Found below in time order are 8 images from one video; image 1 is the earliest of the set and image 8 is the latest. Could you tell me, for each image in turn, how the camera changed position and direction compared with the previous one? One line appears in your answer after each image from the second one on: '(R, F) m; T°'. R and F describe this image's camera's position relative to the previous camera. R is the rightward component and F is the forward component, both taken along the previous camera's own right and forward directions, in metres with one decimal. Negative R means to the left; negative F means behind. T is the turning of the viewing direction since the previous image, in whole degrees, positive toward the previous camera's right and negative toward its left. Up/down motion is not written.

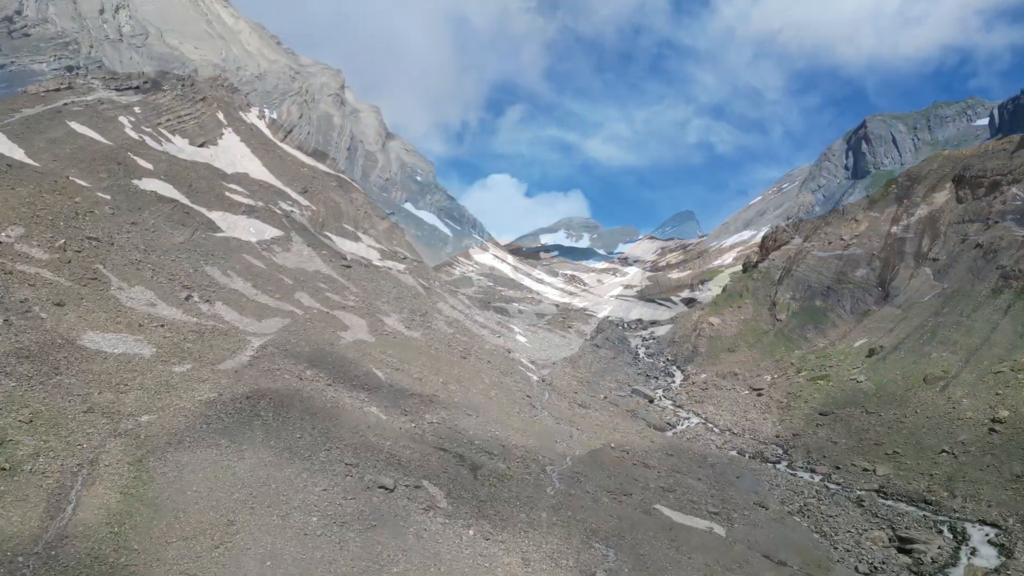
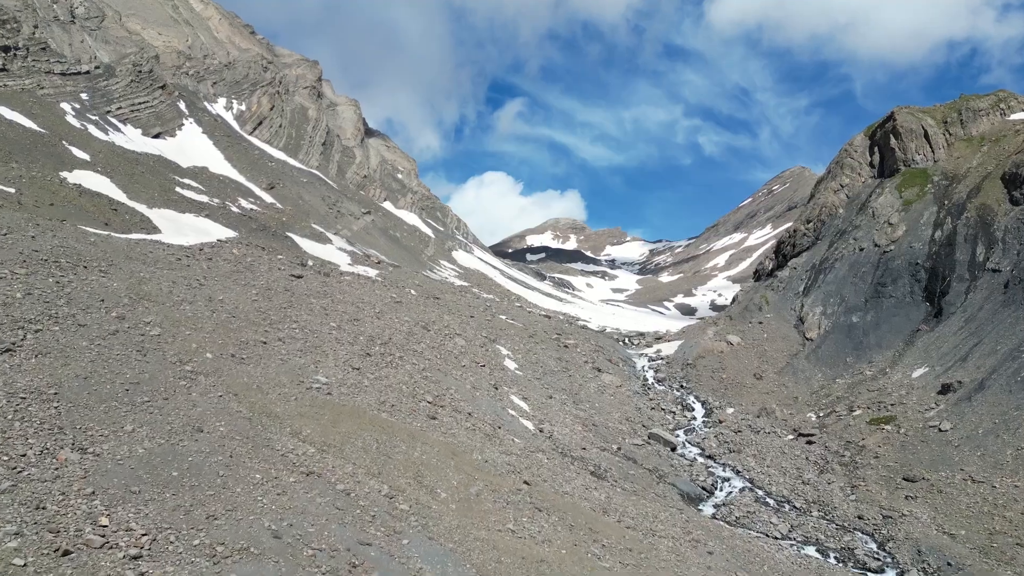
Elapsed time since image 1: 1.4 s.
(-0.1, +5.5) m; +1°
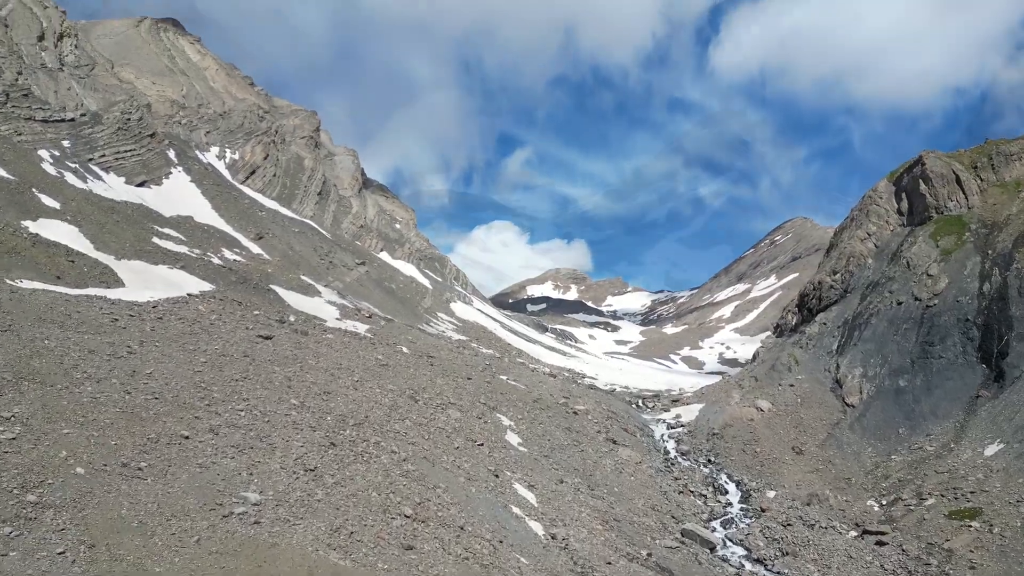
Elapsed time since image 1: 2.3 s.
(-0.1, +3.4) m; 0°
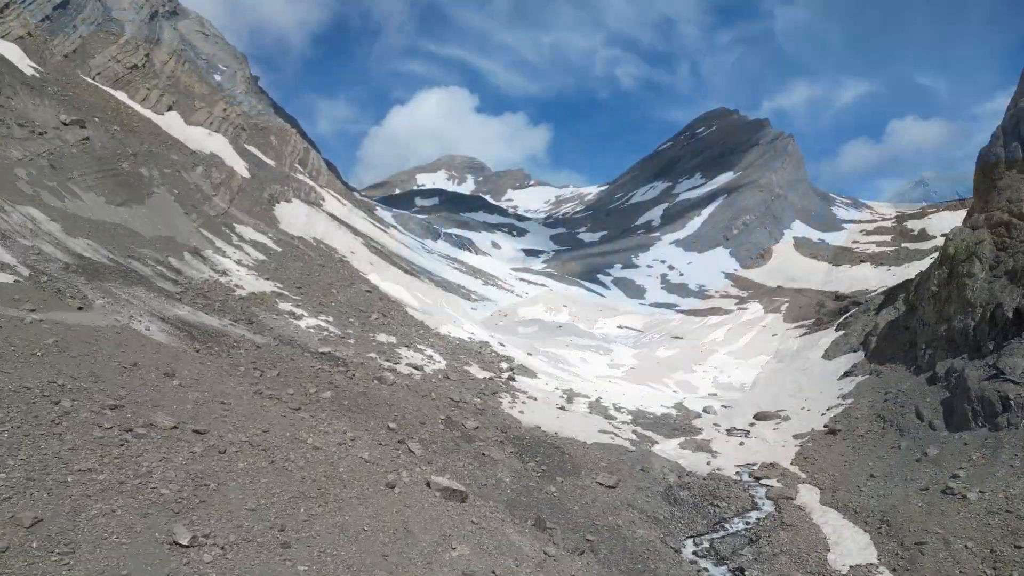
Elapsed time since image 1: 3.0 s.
(0.0, +3.3) m; +1°
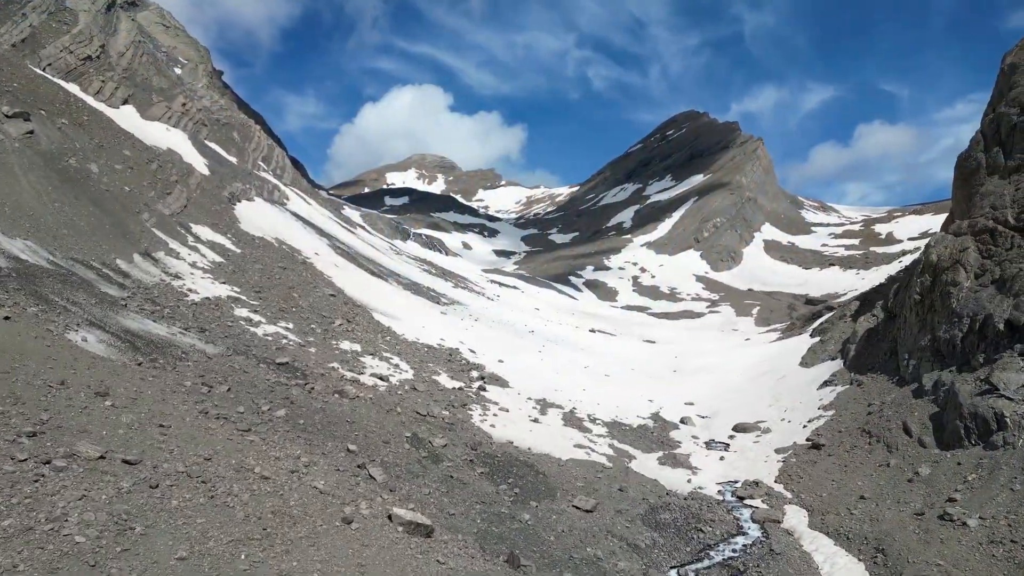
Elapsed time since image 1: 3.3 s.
(0.0, +1.8) m; +2°
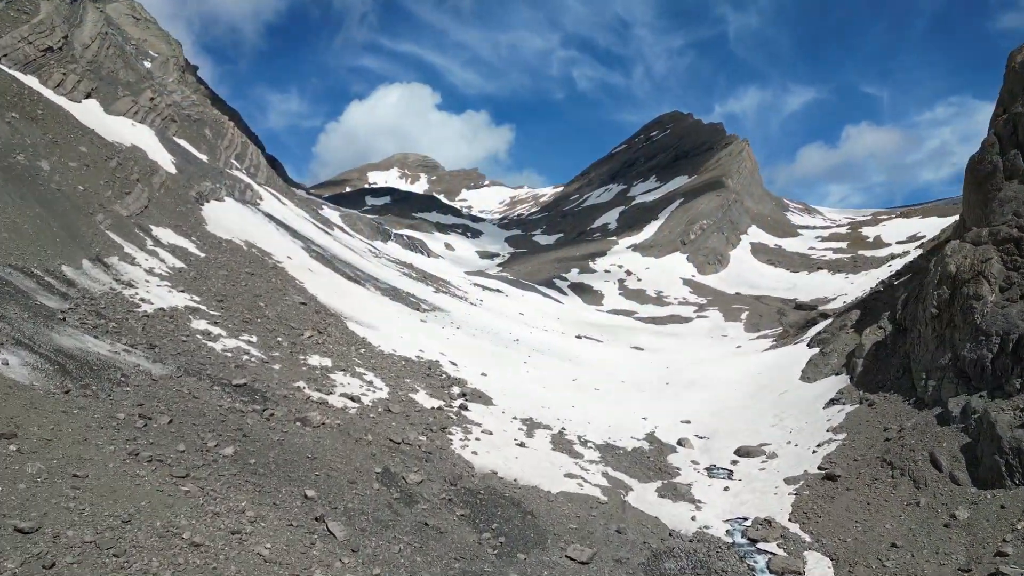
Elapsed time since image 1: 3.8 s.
(-0.1, +3.1) m; +1°
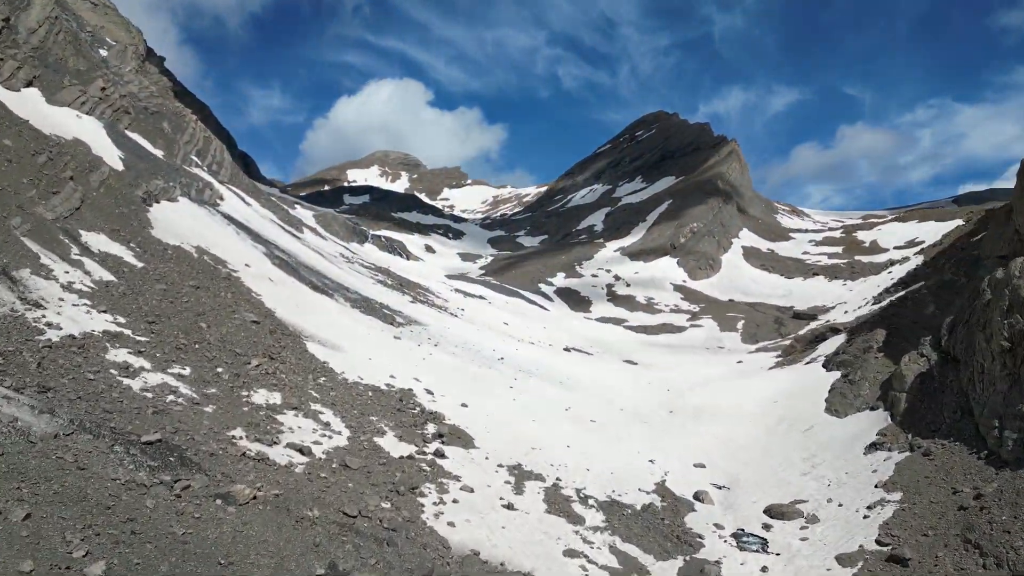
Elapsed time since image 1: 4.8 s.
(-0.2, +5.9) m; +1°
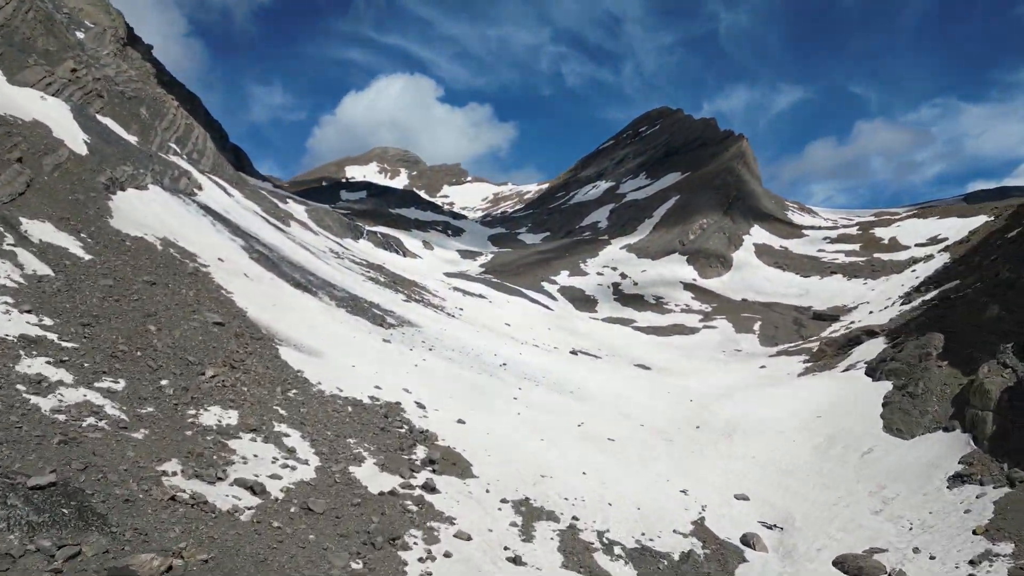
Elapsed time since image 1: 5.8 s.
(-0.2, +5.6) m; 0°
